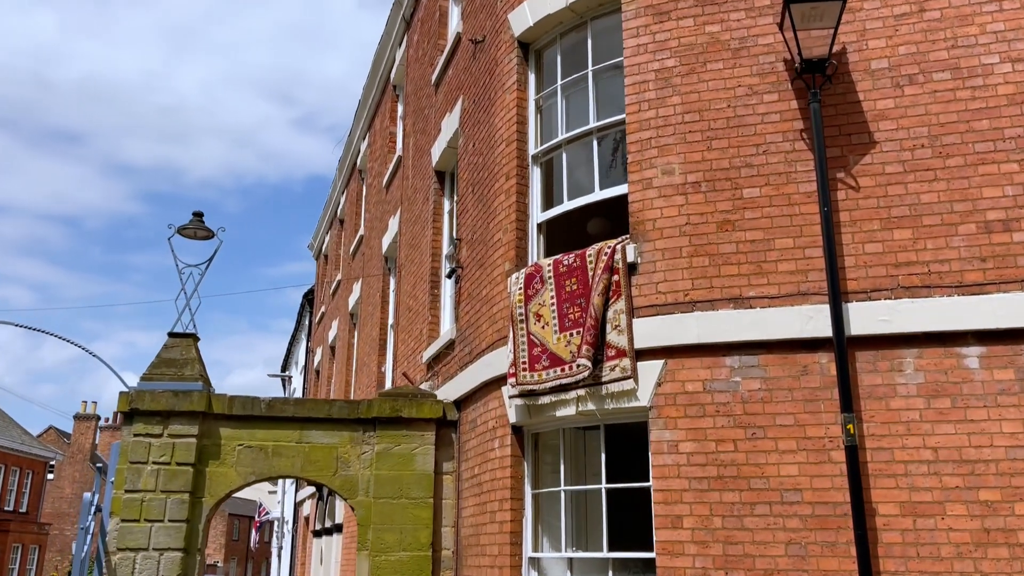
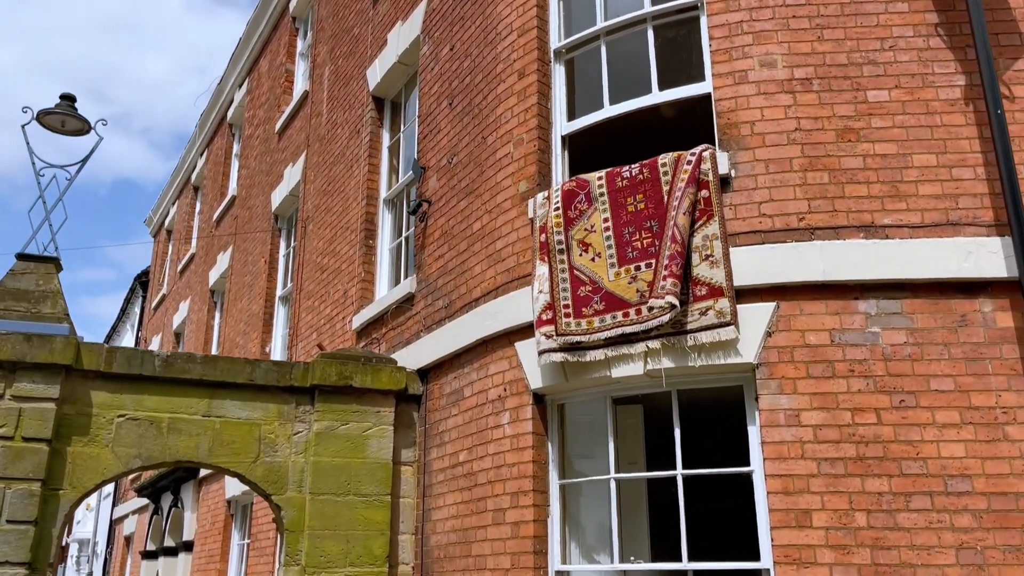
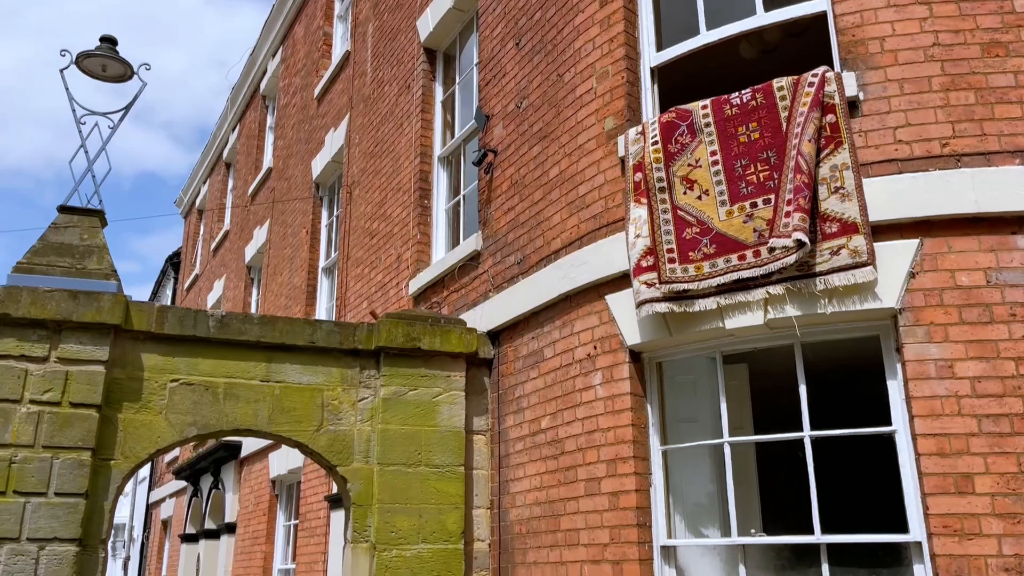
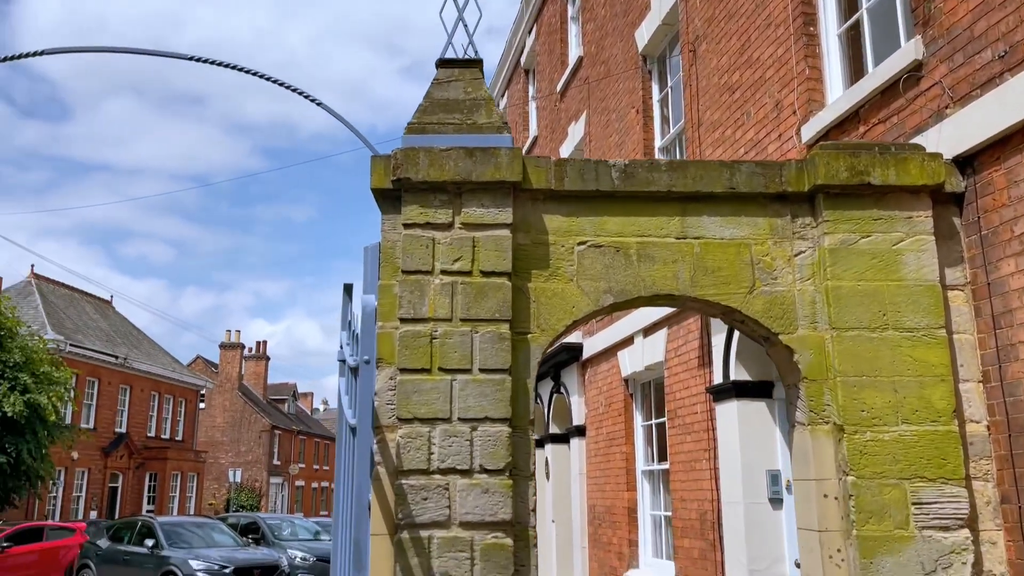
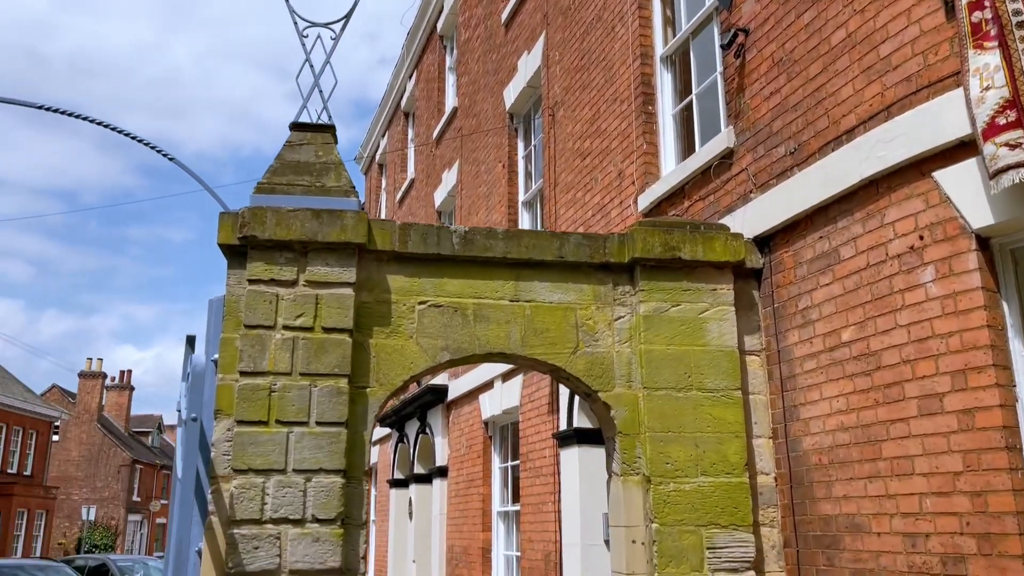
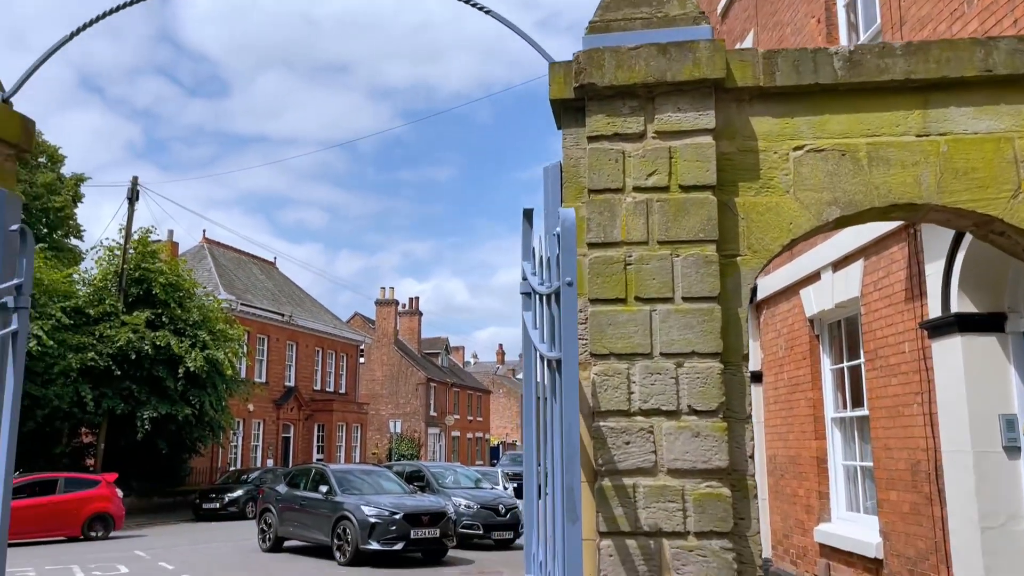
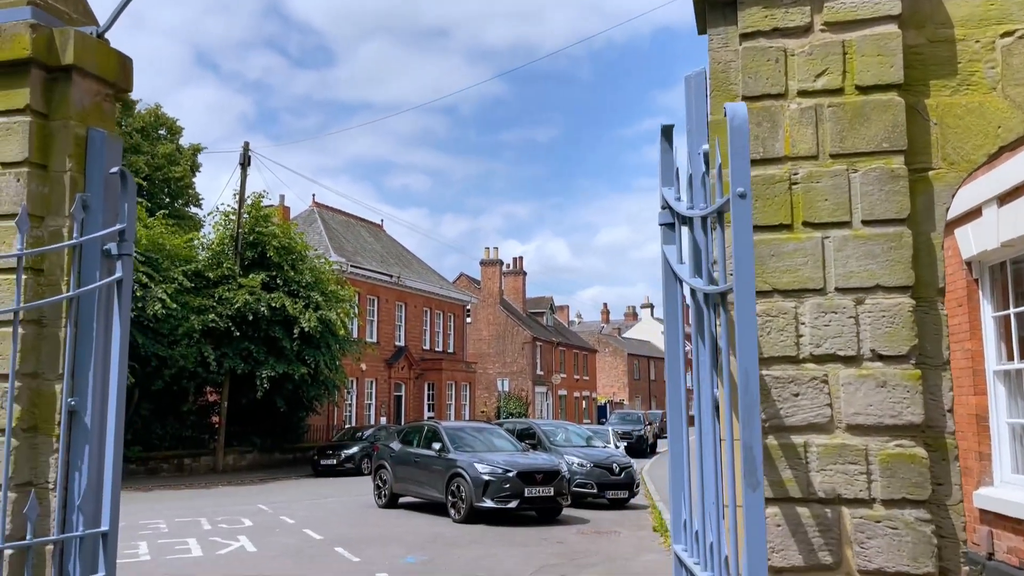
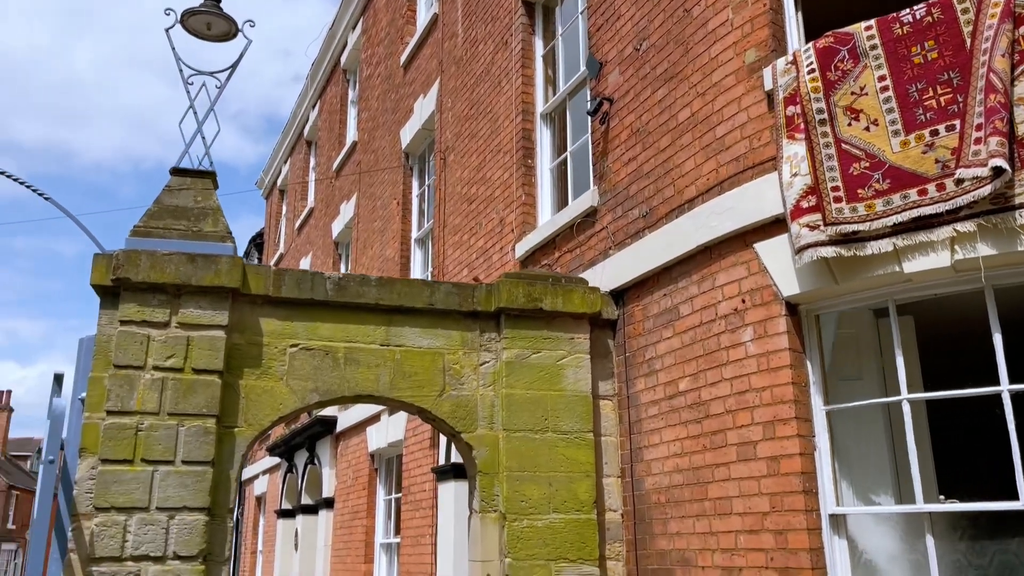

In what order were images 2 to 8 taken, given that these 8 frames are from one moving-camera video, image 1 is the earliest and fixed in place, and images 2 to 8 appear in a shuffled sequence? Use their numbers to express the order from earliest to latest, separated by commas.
2, 3, 8, 5, 4, 6, 7
